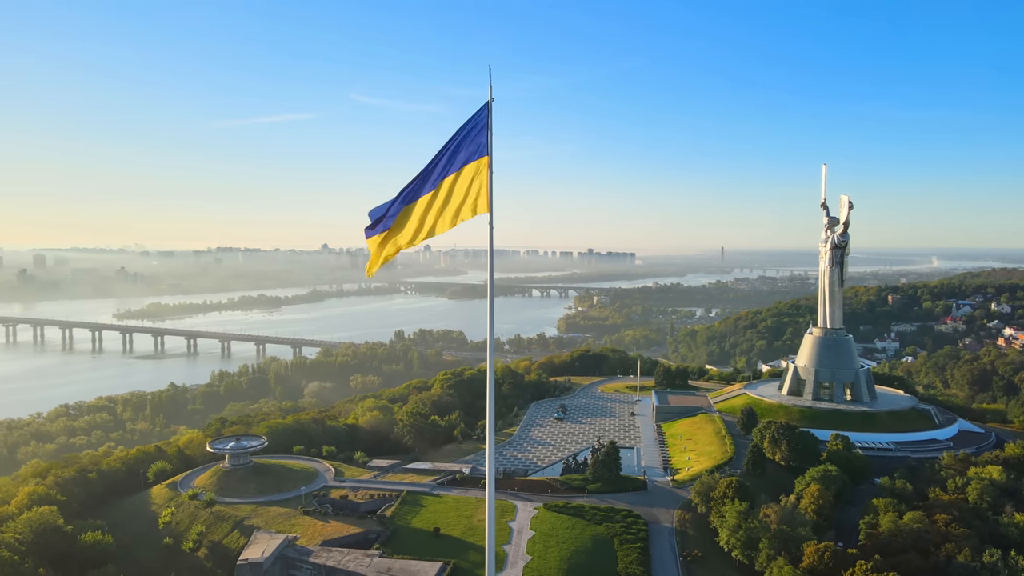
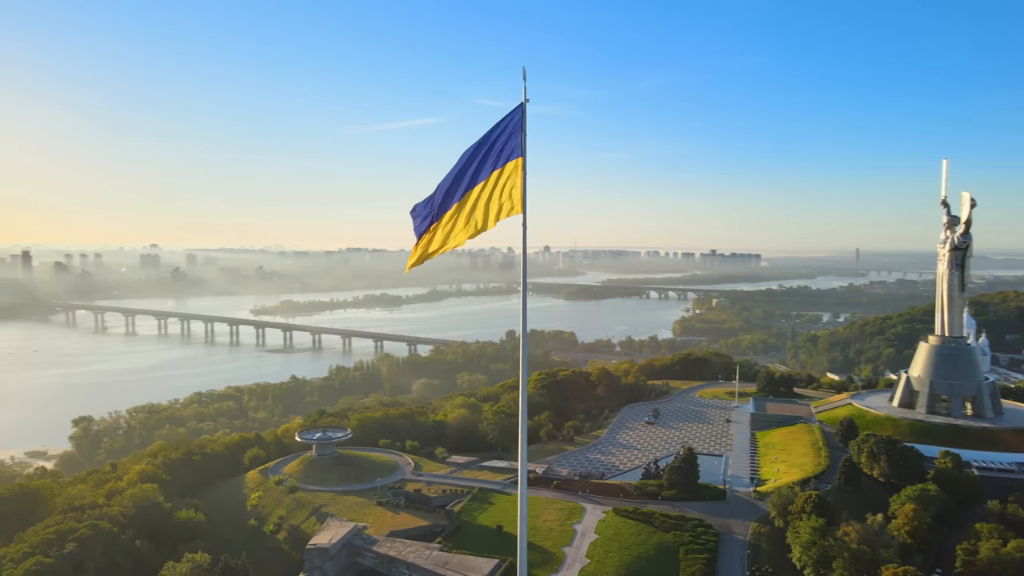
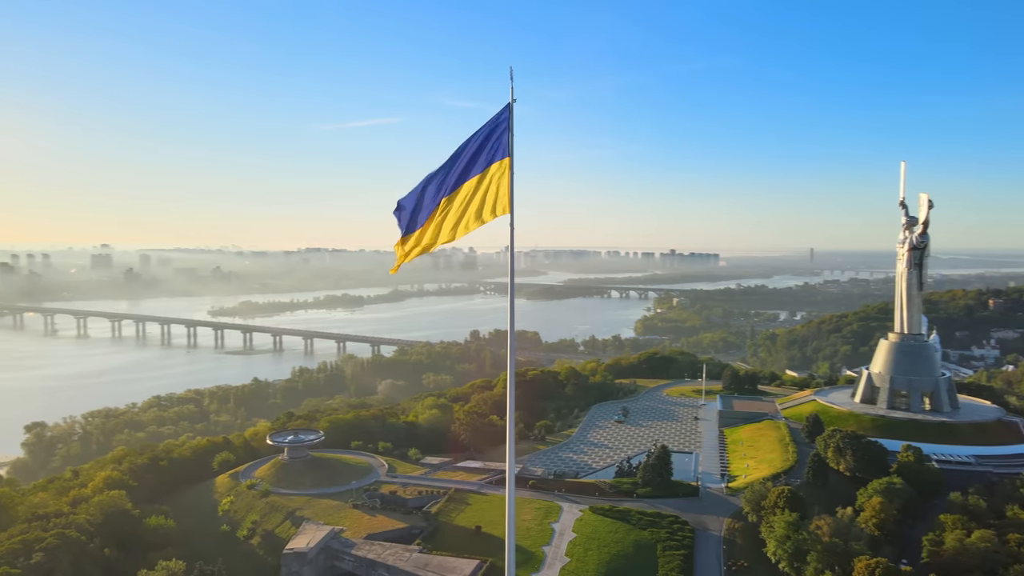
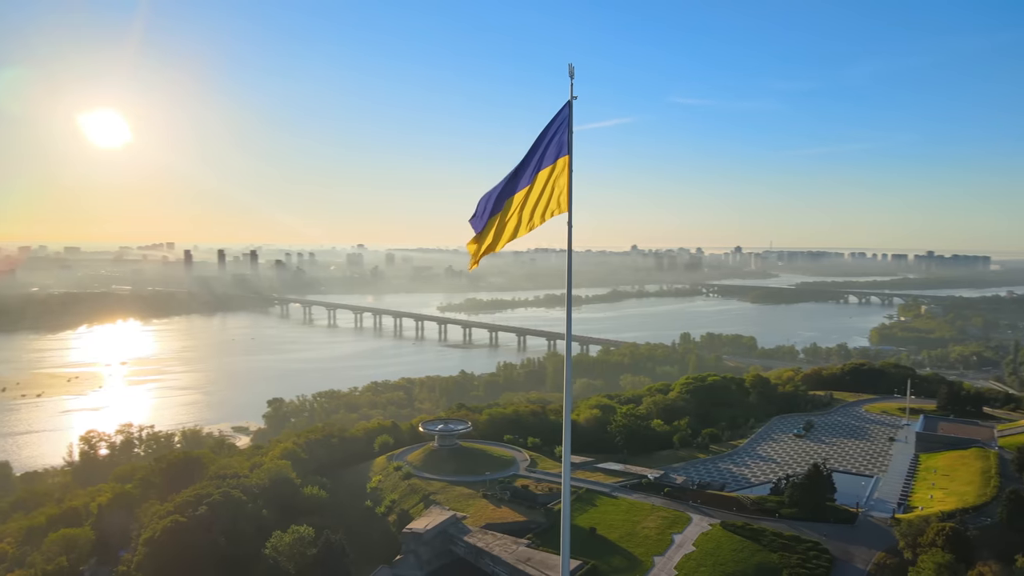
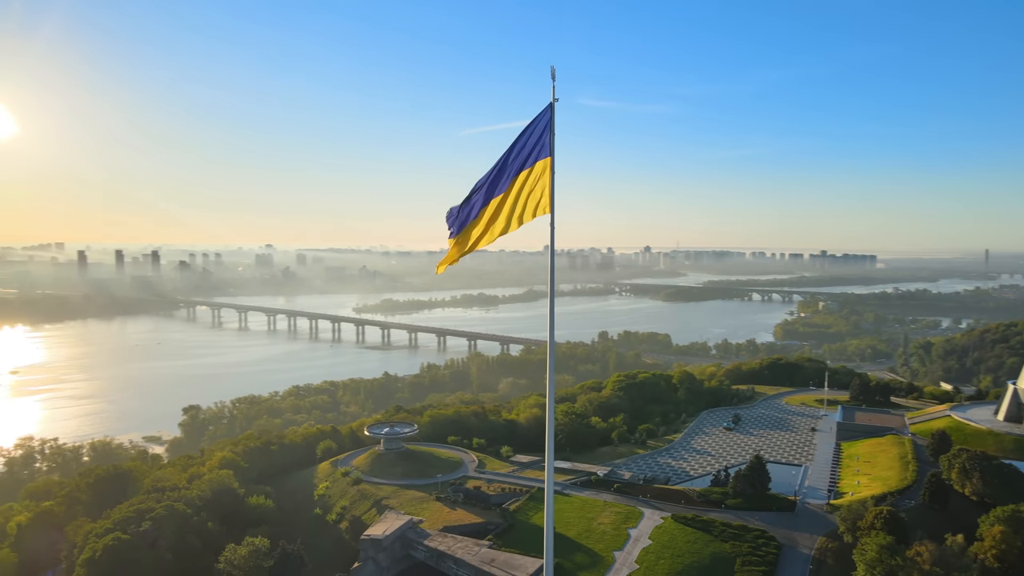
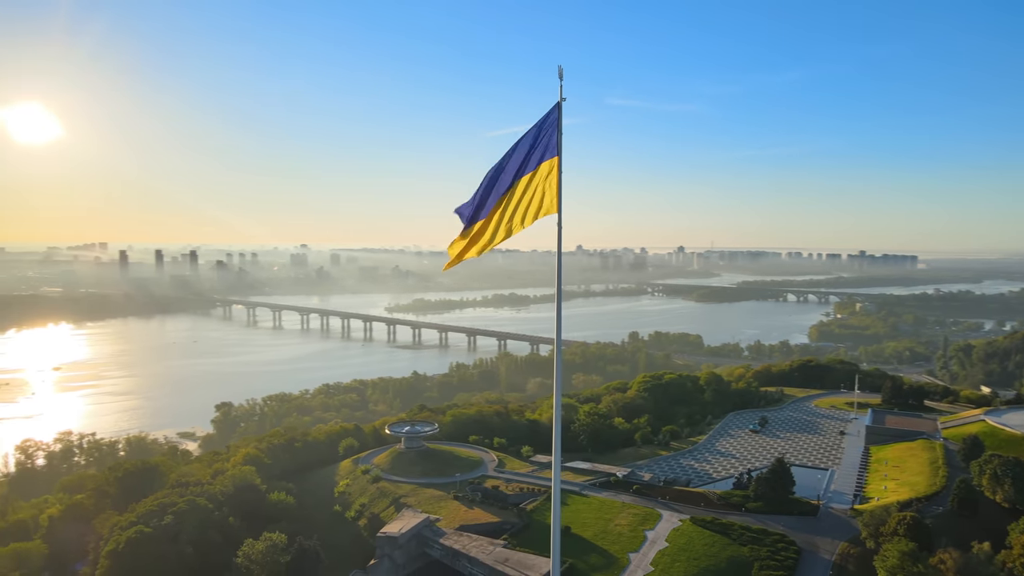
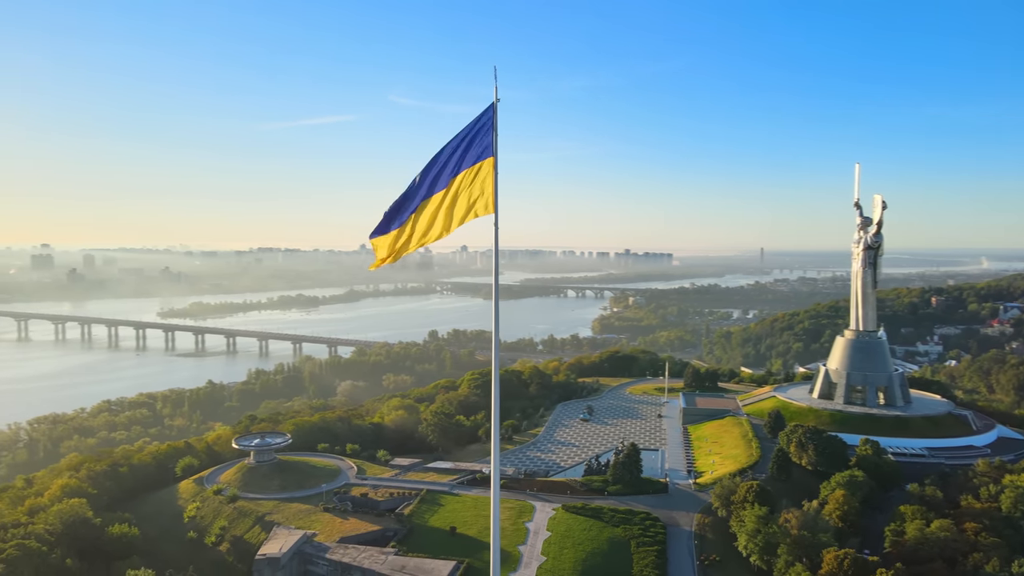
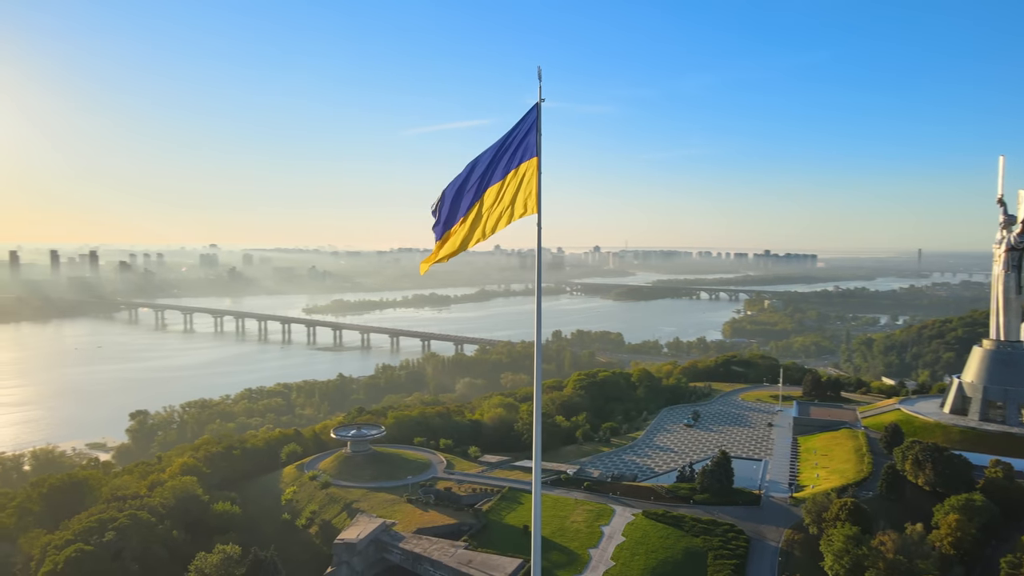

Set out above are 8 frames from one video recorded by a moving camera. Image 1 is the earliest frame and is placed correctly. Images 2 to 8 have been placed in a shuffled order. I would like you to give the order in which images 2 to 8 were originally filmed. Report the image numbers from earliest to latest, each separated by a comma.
7, 3, 2, 8, 5, 6, 4
